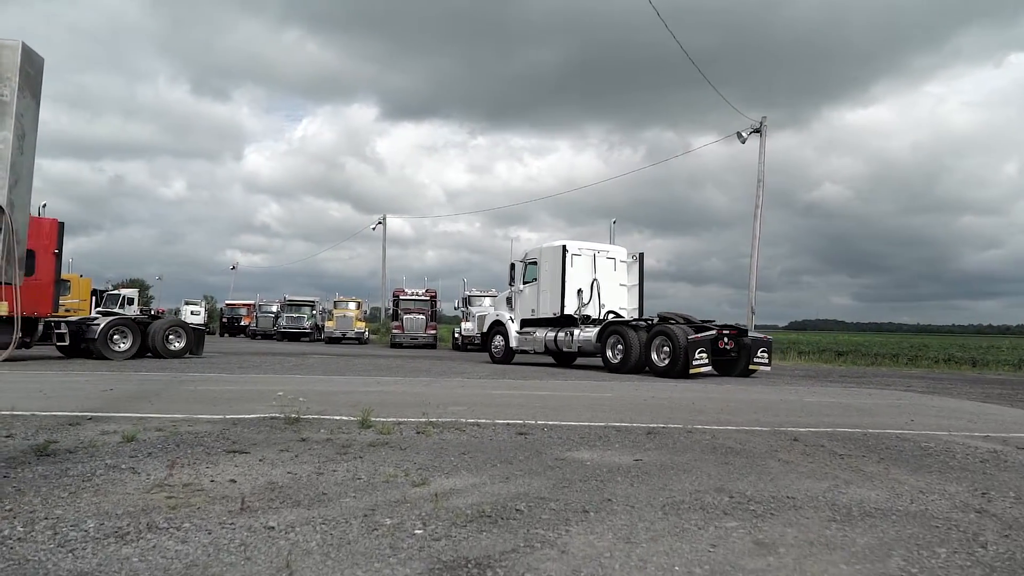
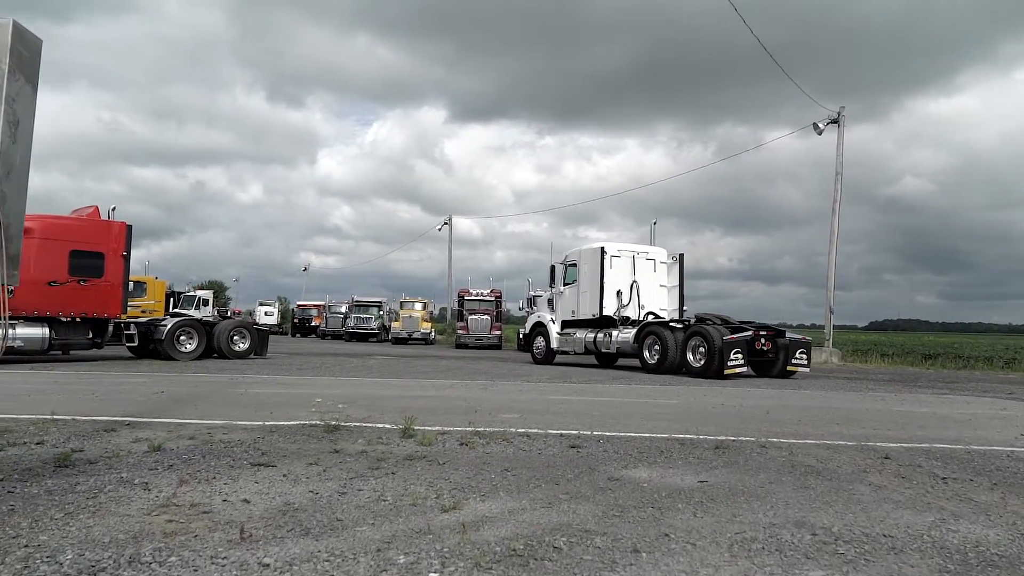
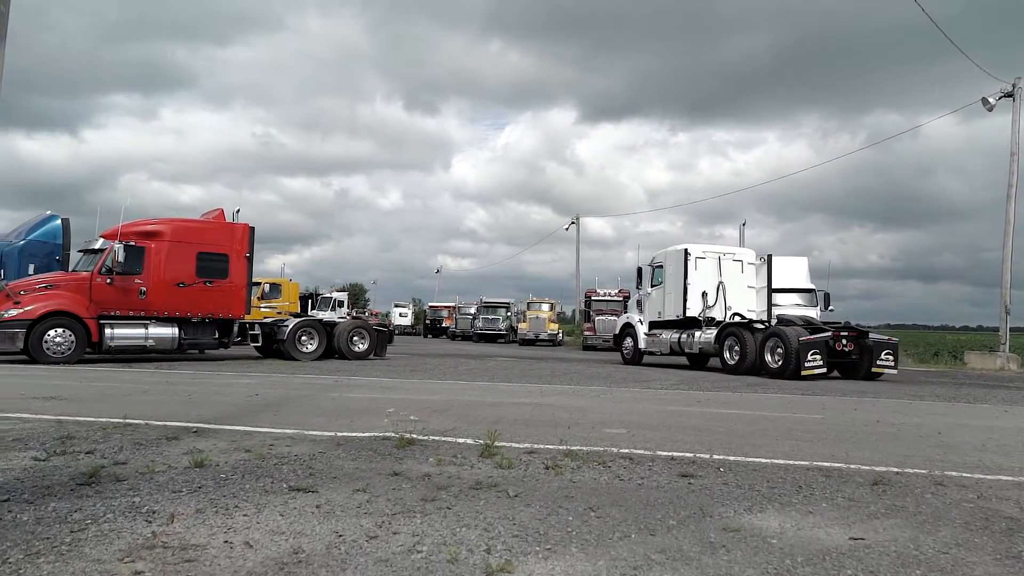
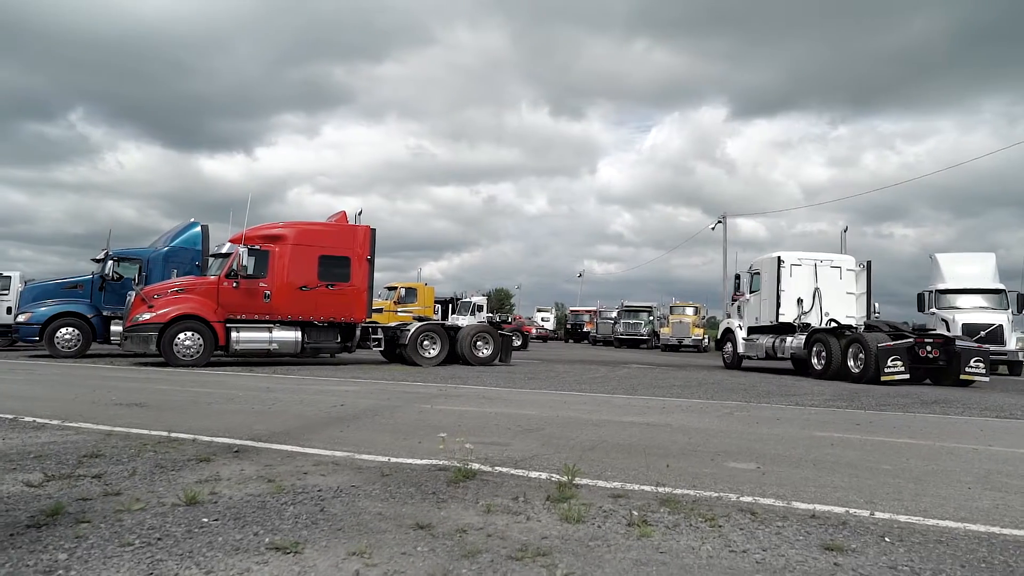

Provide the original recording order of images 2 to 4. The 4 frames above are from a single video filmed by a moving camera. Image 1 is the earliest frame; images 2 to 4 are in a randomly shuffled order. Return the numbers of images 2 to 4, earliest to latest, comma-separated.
2, 3, 4
